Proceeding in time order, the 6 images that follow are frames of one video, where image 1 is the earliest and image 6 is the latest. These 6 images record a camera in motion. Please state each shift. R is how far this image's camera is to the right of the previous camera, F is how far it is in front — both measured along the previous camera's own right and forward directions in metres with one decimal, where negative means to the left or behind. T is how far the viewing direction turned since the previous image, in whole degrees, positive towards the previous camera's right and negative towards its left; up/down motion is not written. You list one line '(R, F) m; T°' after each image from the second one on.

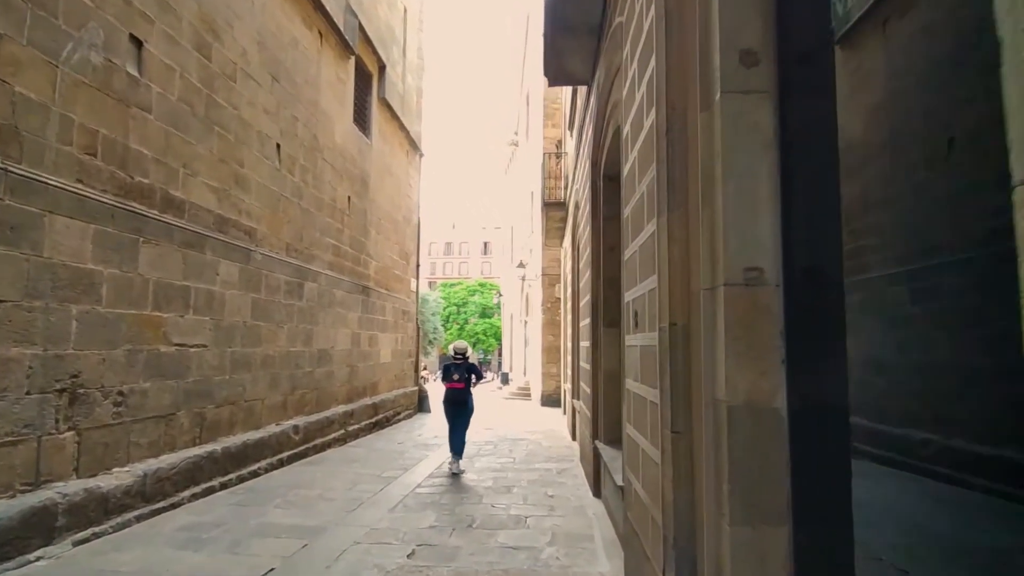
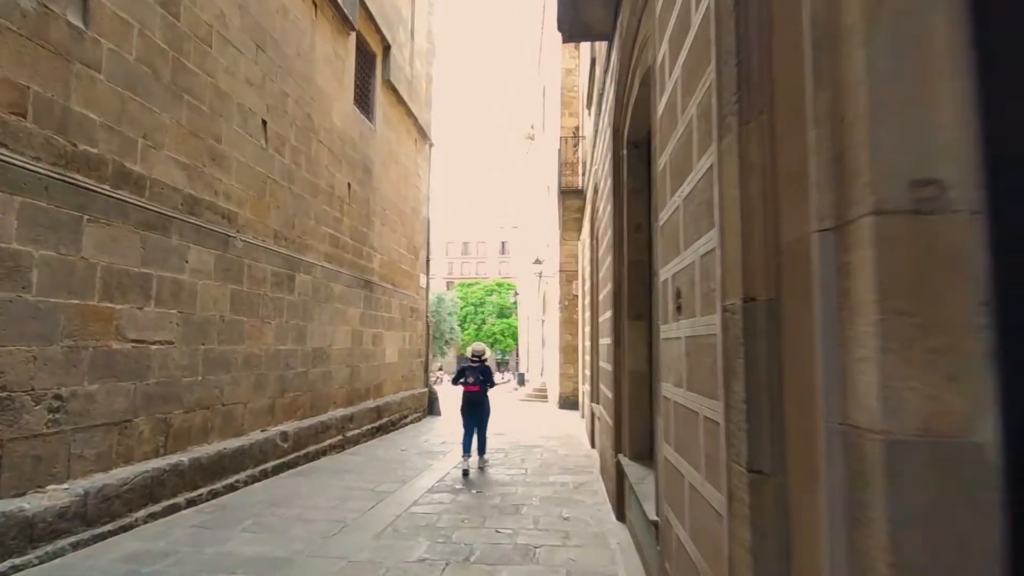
(+0.1, +0.8) m; -2°
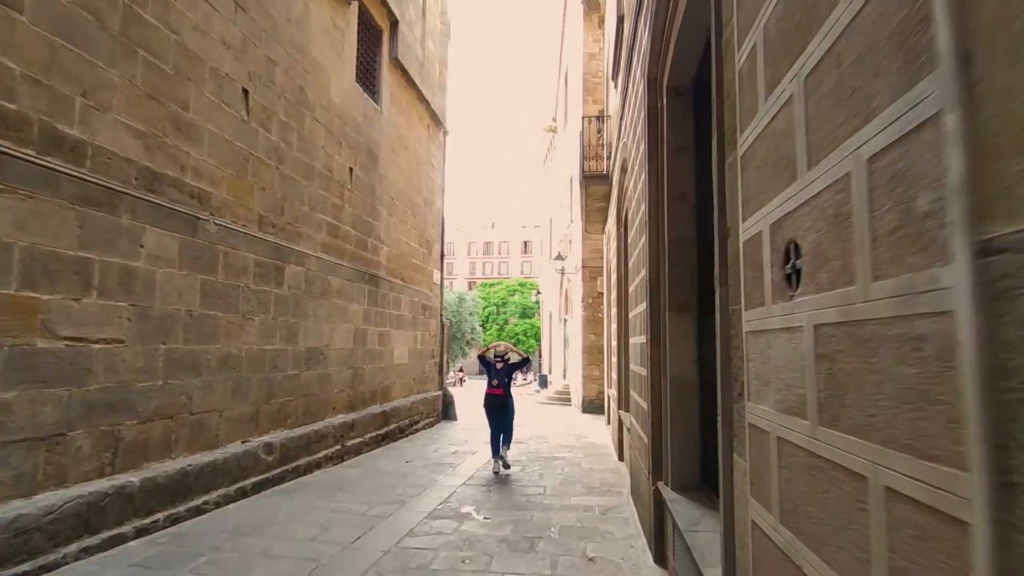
(+0.1, +0.9) m; -2°
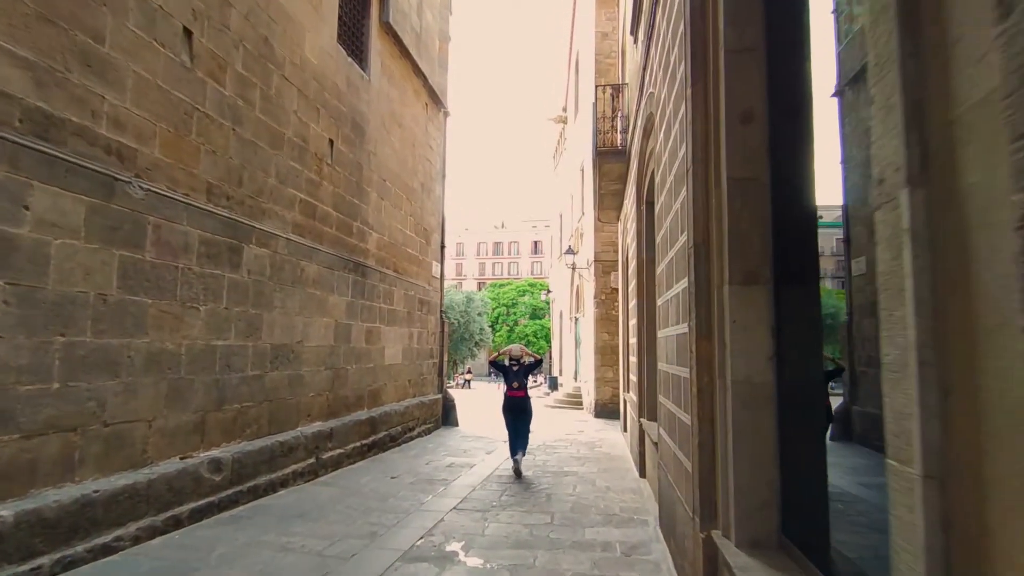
(+0.1, +1.1) m; -1°
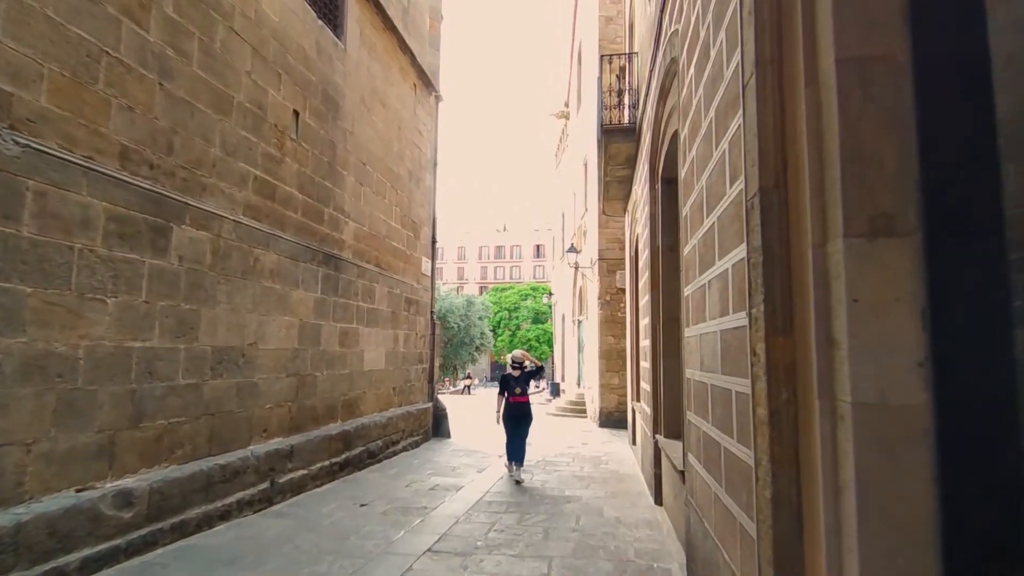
(+0.1, +1.0) m; 0°
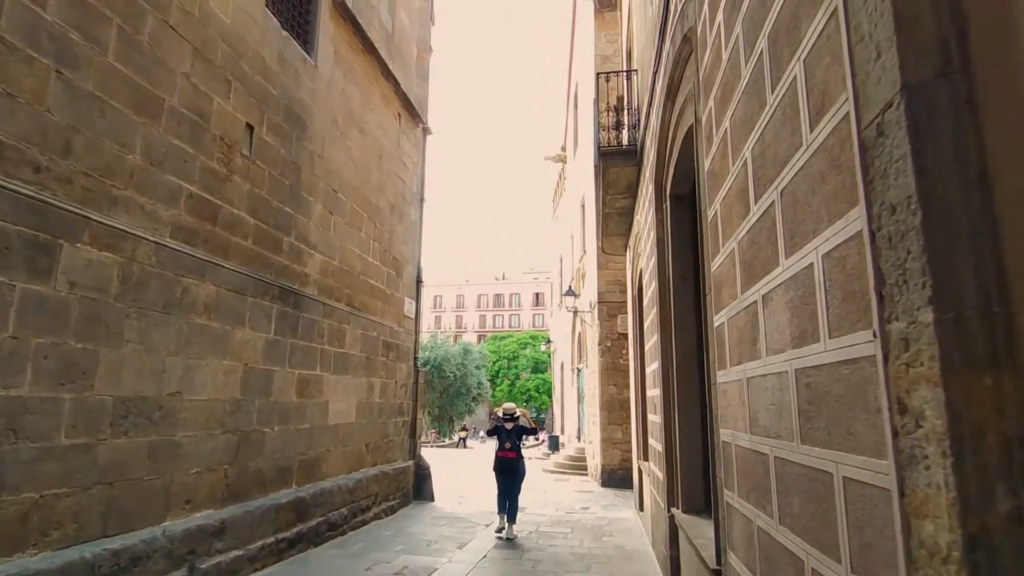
(+0.1, +0.9) m; 0°
